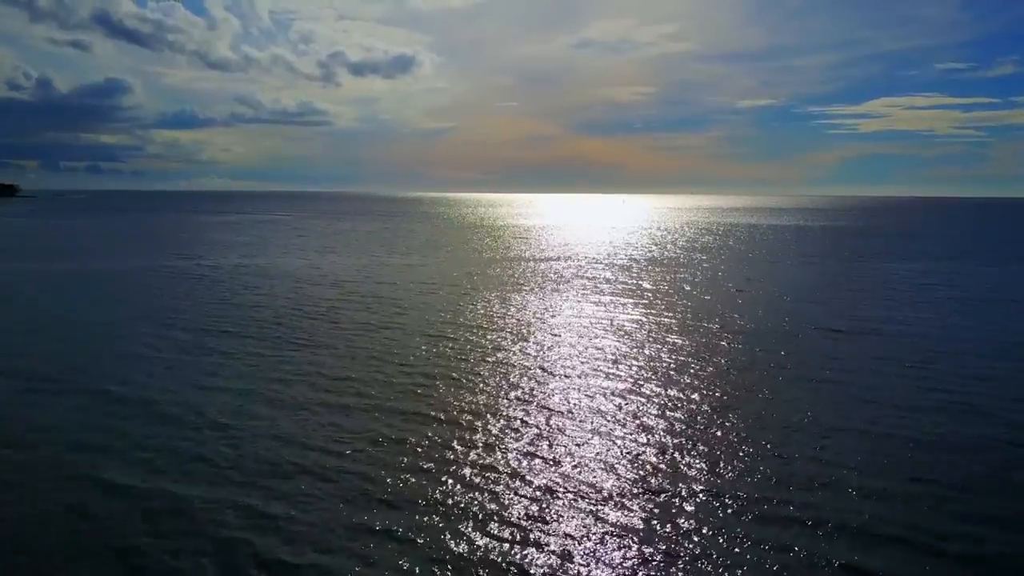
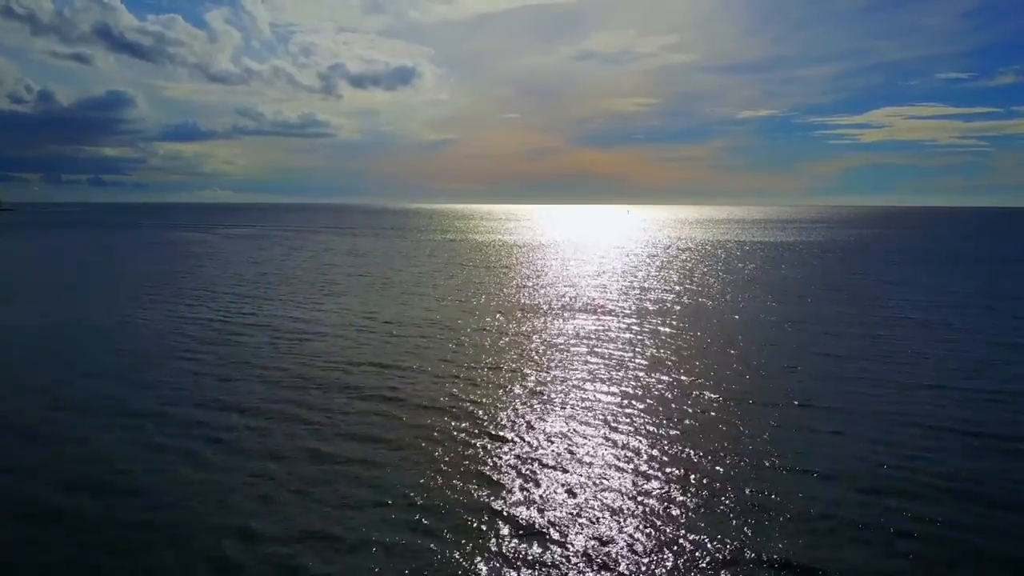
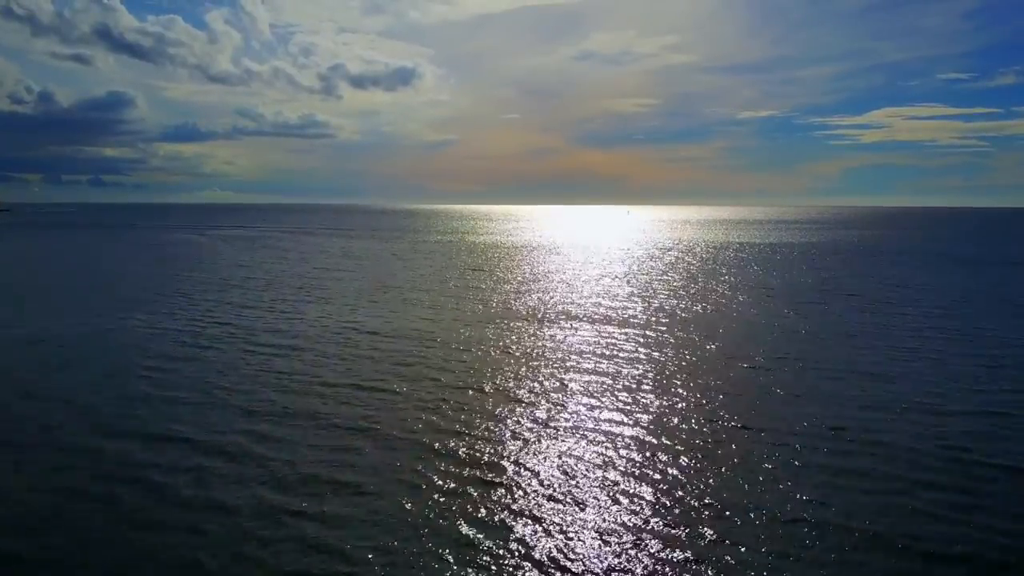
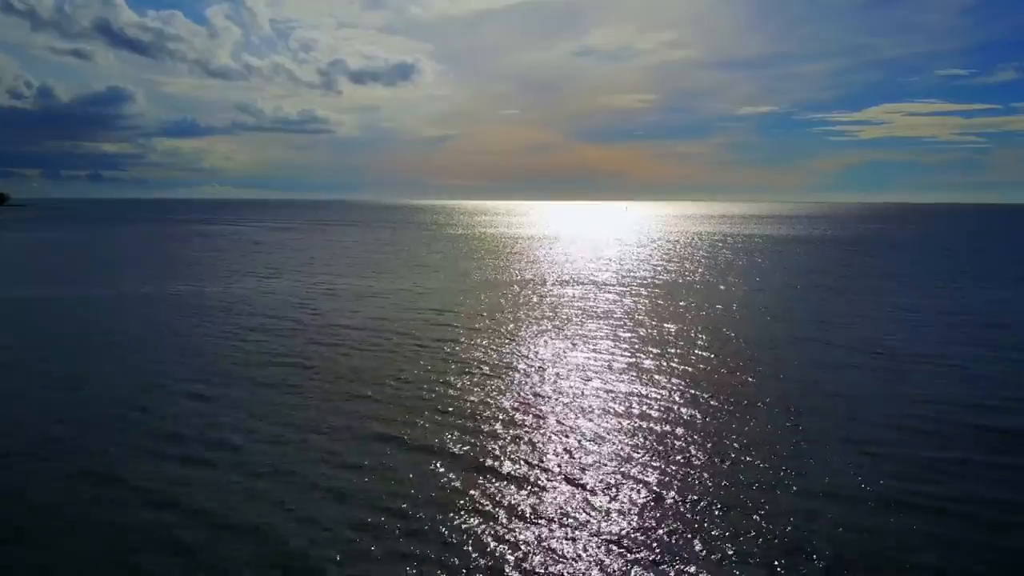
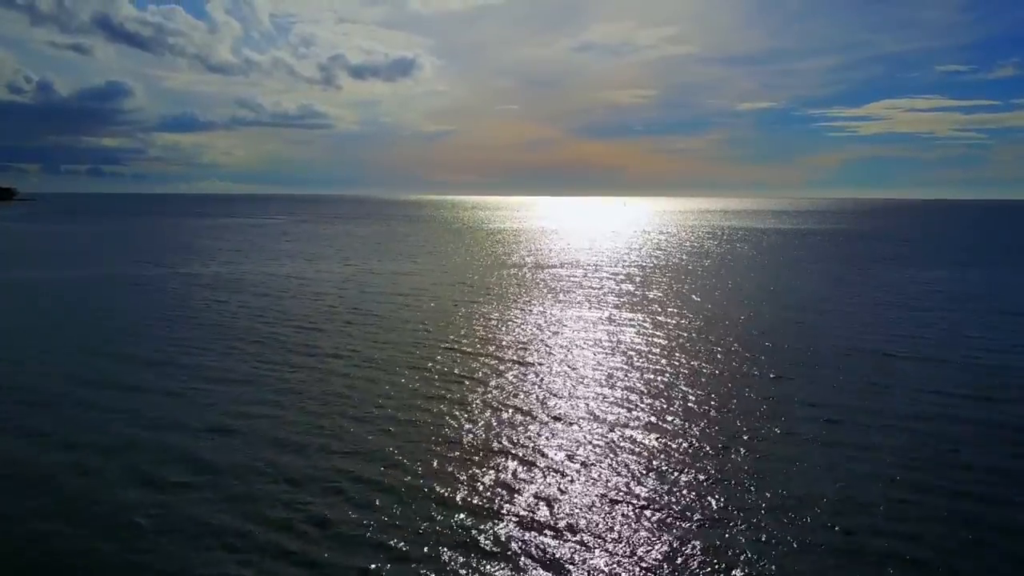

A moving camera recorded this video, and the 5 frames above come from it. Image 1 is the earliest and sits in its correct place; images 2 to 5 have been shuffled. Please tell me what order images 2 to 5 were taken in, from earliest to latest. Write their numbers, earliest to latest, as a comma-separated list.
5, 4, 2, 3
